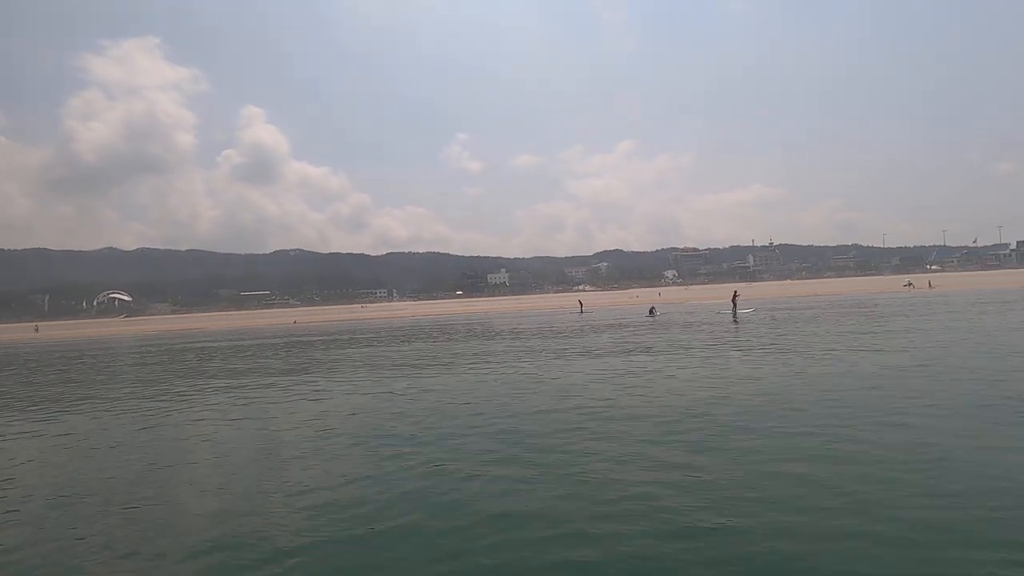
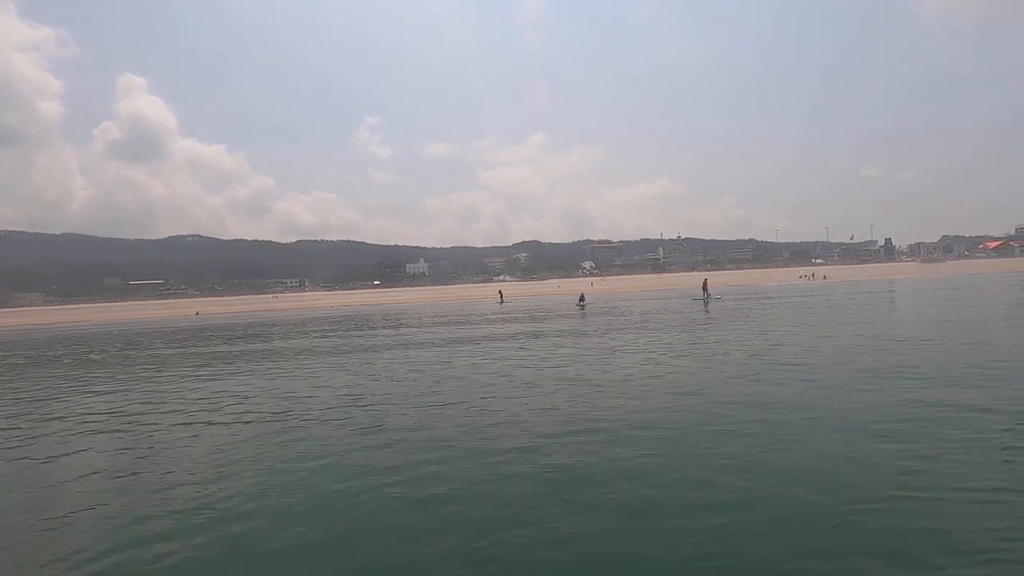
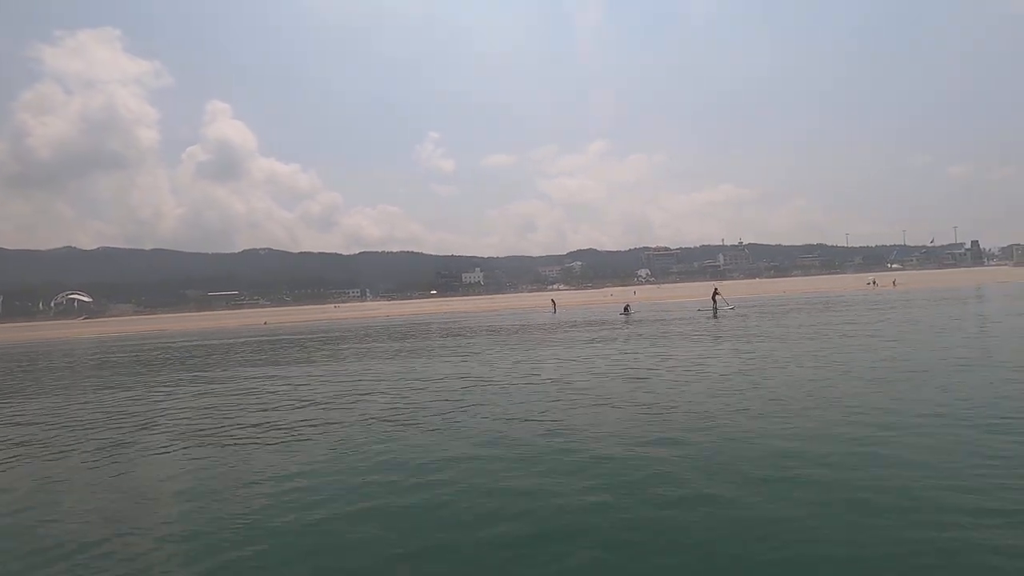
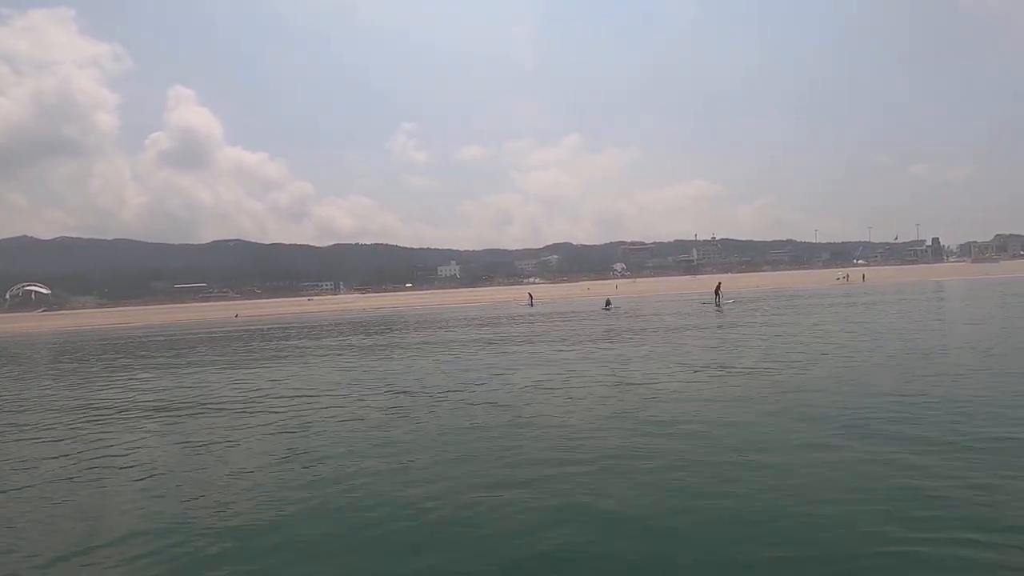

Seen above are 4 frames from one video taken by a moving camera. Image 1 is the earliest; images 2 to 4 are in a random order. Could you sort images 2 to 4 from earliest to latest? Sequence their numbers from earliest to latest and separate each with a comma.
3, 4, 2
